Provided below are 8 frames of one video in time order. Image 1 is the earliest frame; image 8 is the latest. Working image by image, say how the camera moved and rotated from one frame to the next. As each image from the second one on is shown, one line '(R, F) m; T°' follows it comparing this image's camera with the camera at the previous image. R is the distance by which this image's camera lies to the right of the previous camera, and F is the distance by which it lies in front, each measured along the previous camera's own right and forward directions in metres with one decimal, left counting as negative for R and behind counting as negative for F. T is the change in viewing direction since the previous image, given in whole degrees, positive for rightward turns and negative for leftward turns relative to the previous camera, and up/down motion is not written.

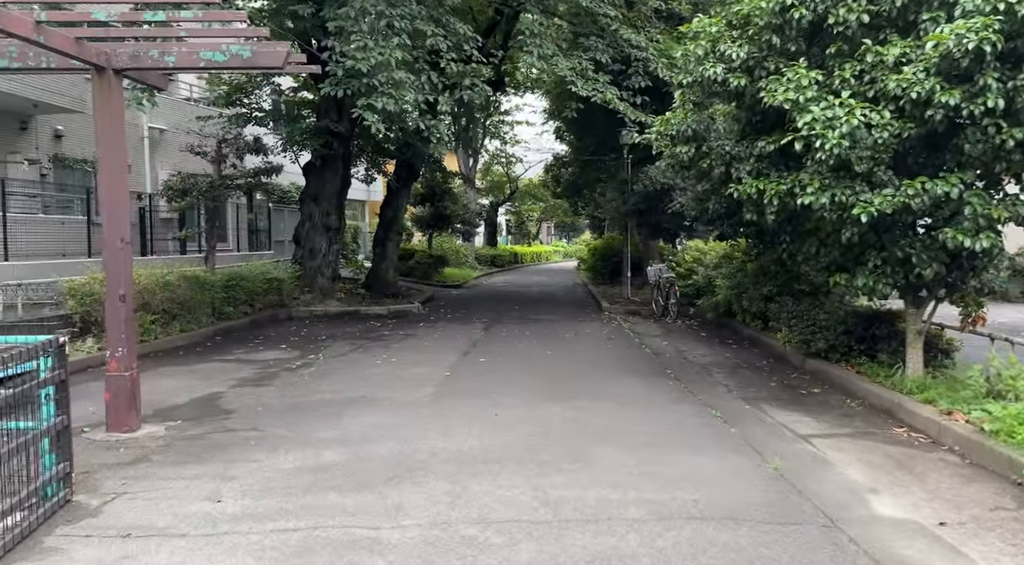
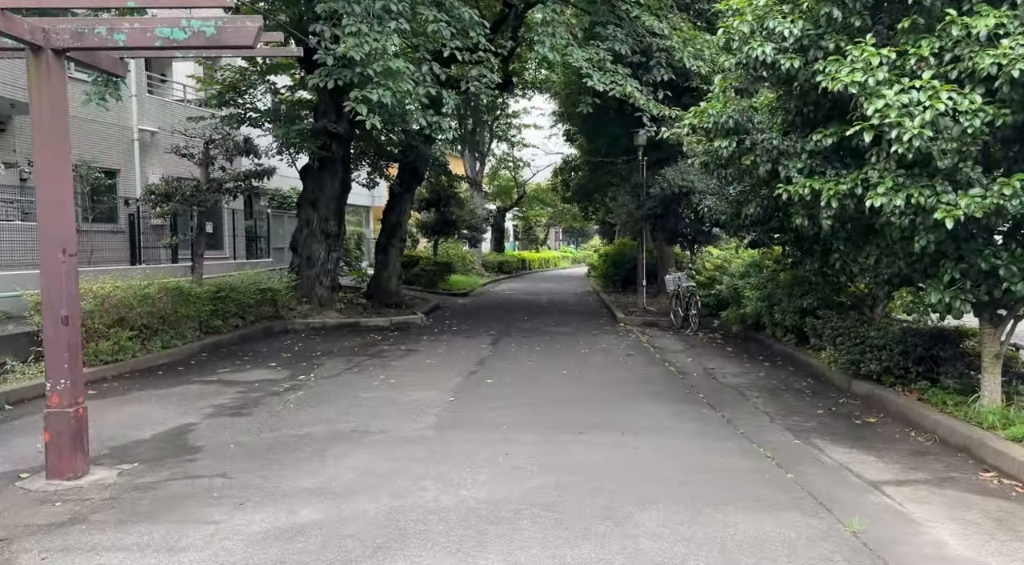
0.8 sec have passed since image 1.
(-0.1, +1.0) m; -1°
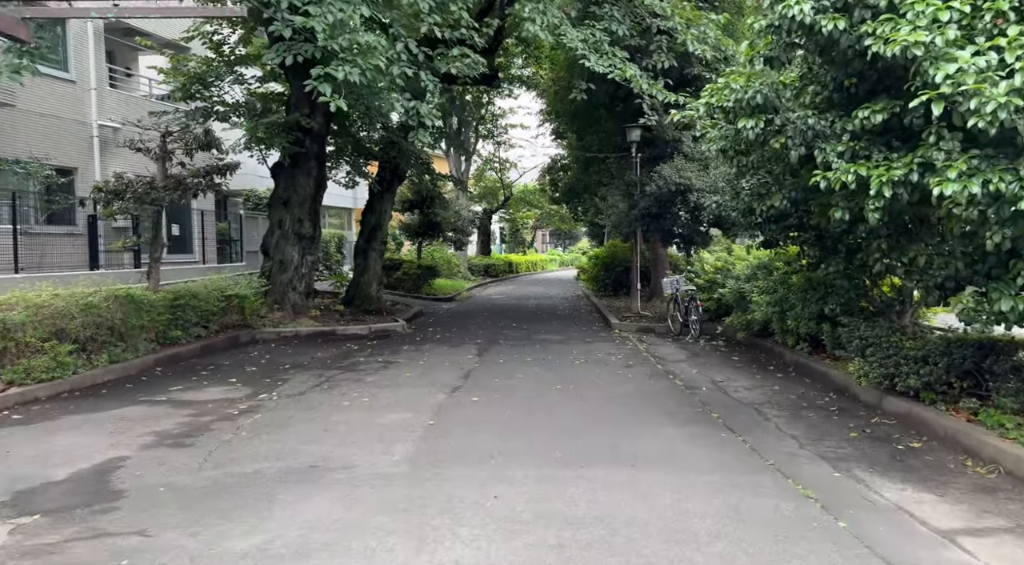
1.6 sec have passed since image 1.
(0.0, +1.0) m; +1°
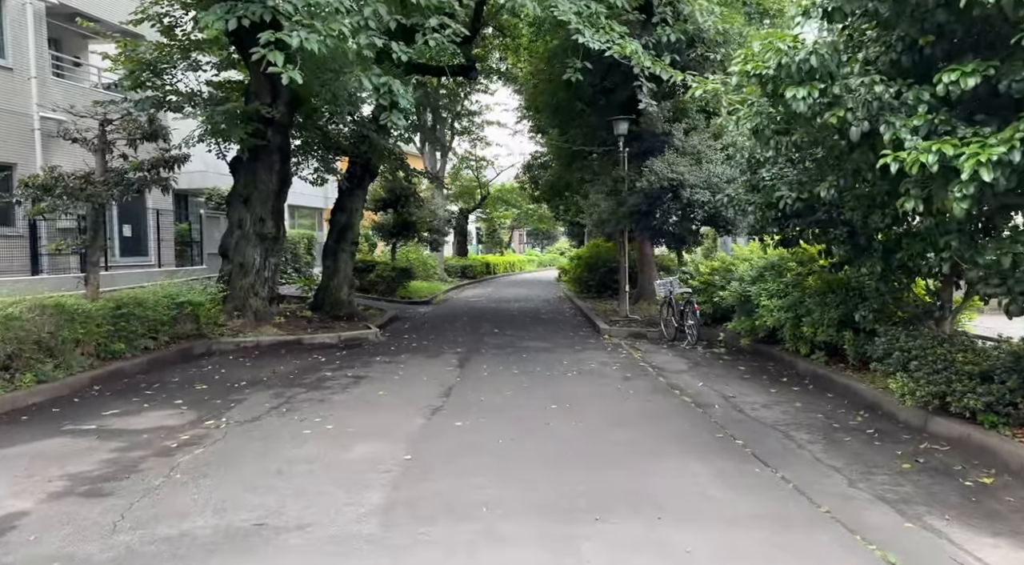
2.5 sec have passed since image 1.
(-0.1, +1.1) m; +2°
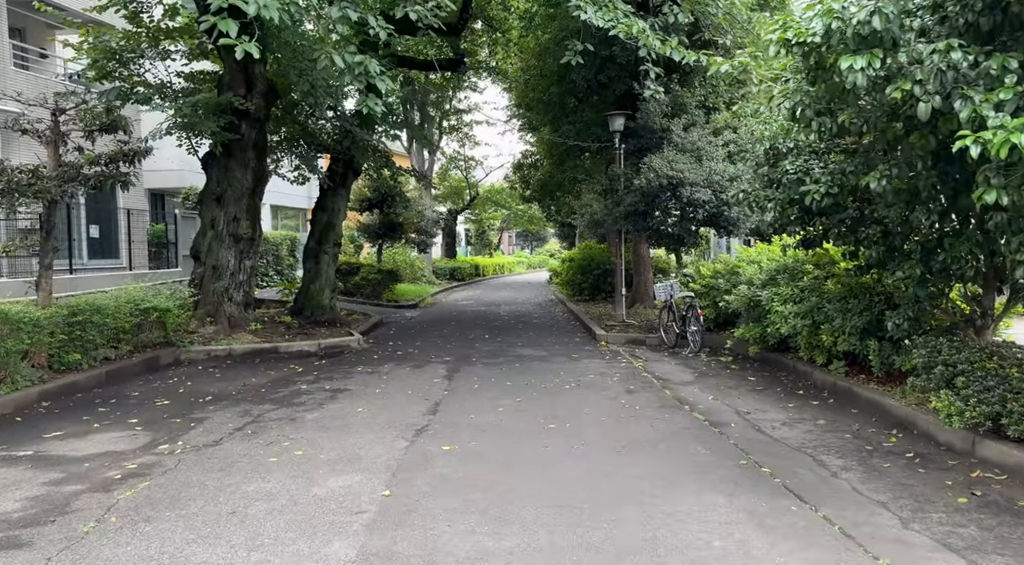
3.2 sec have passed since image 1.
(0.0, +0.8) m; +1°
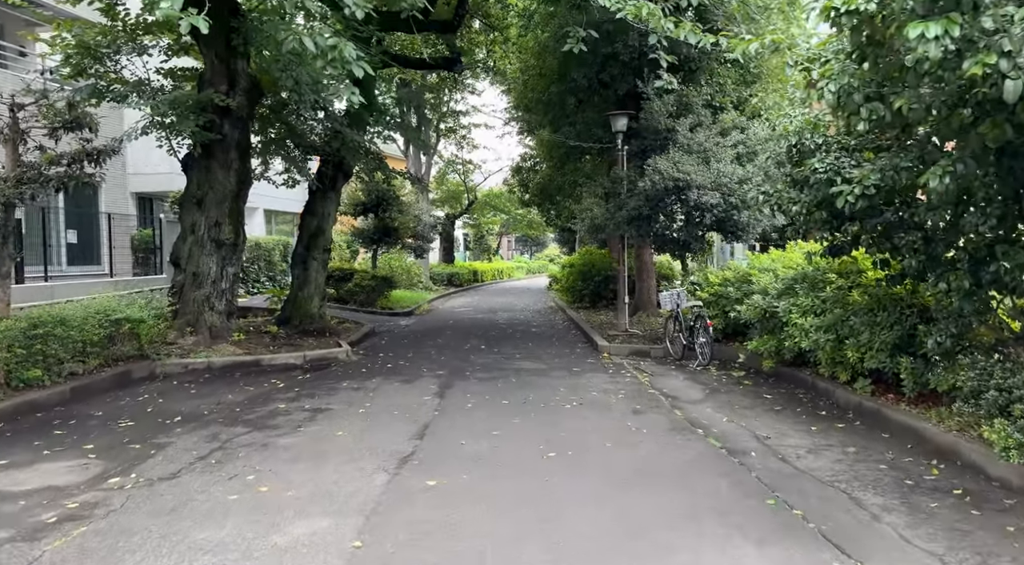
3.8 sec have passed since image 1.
(0.0, +0.7) m; 0°
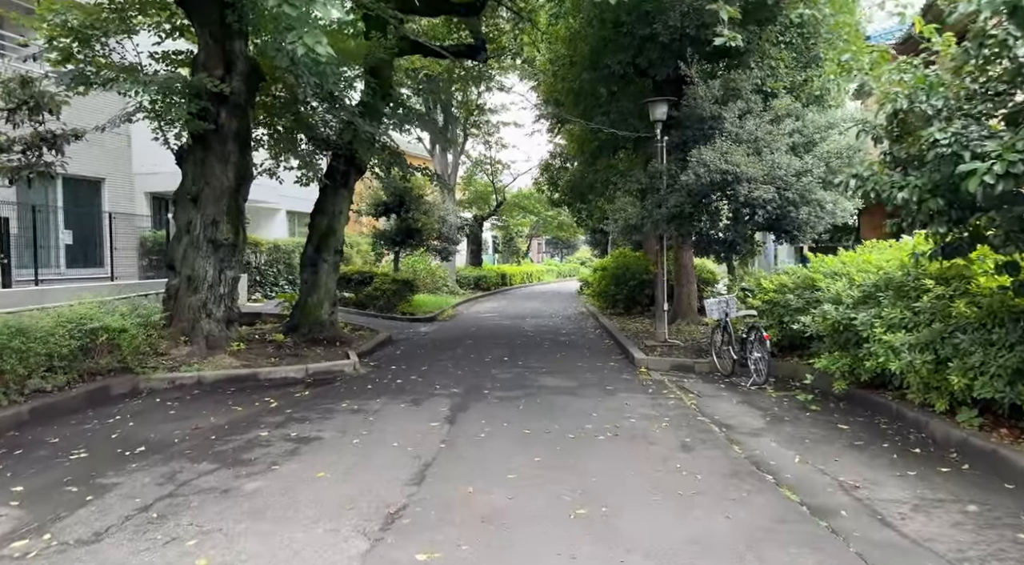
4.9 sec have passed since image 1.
(+0.1, +1.3) m; -2°
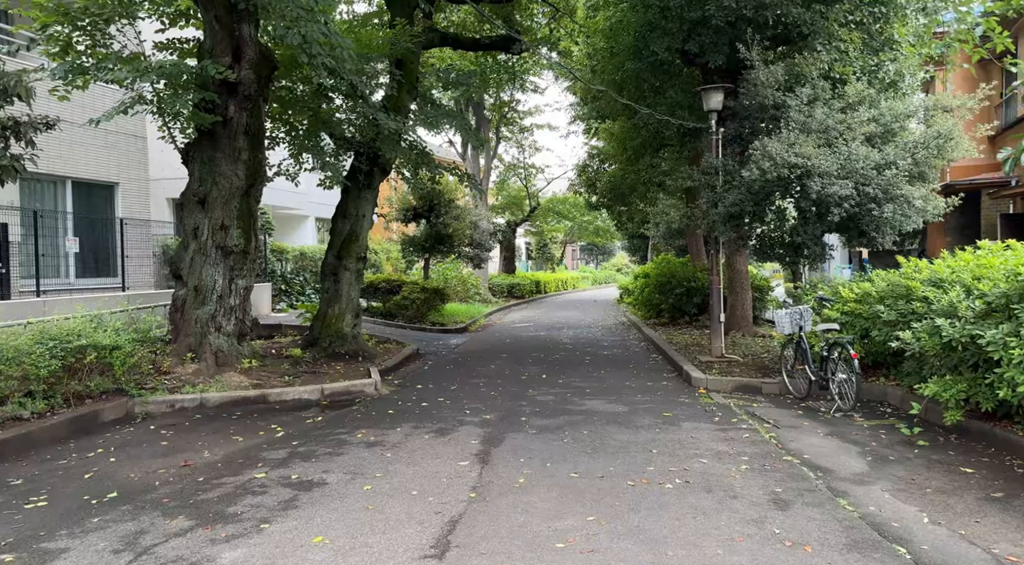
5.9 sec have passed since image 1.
(-0.1, +1.2) m; -3°
